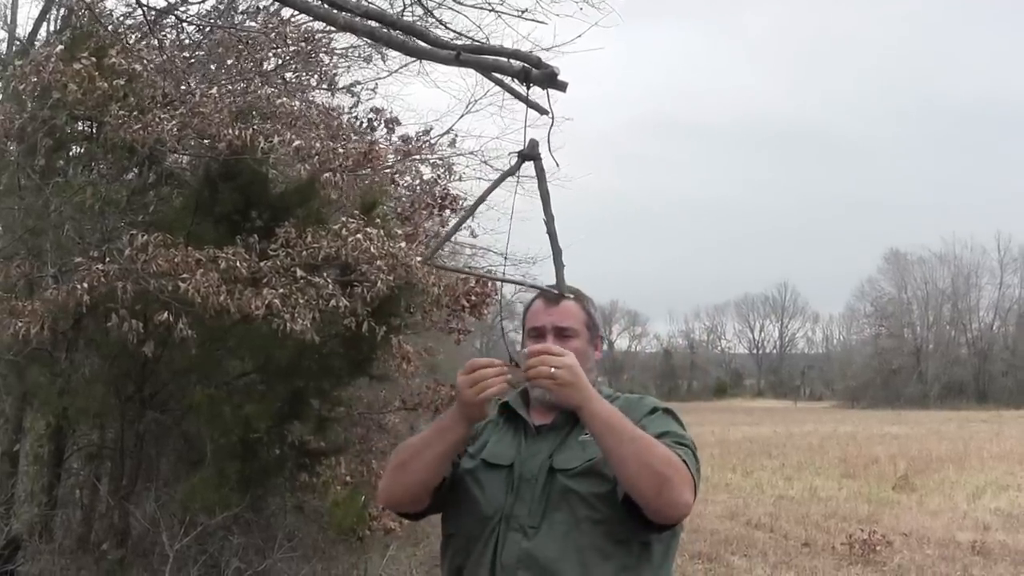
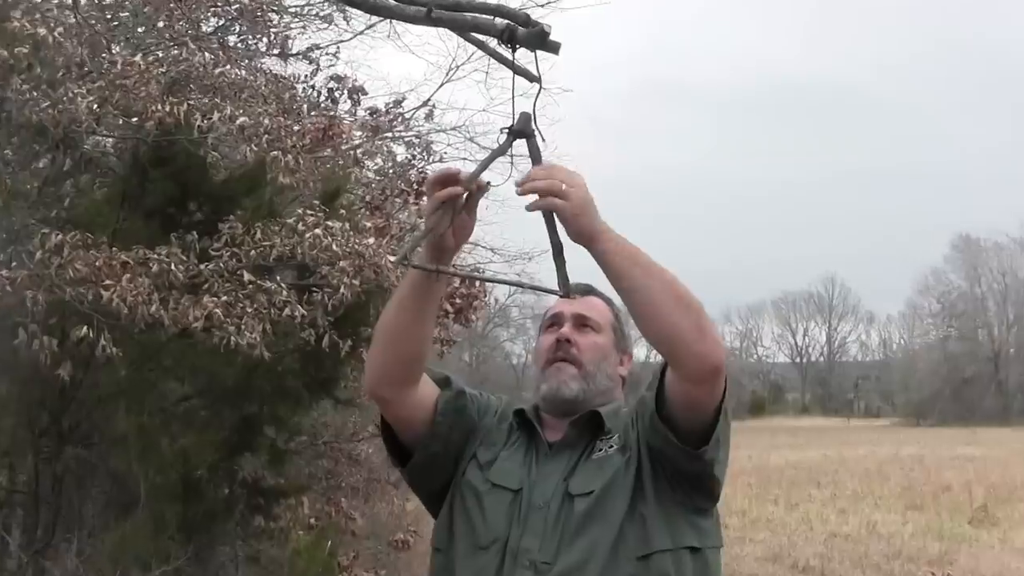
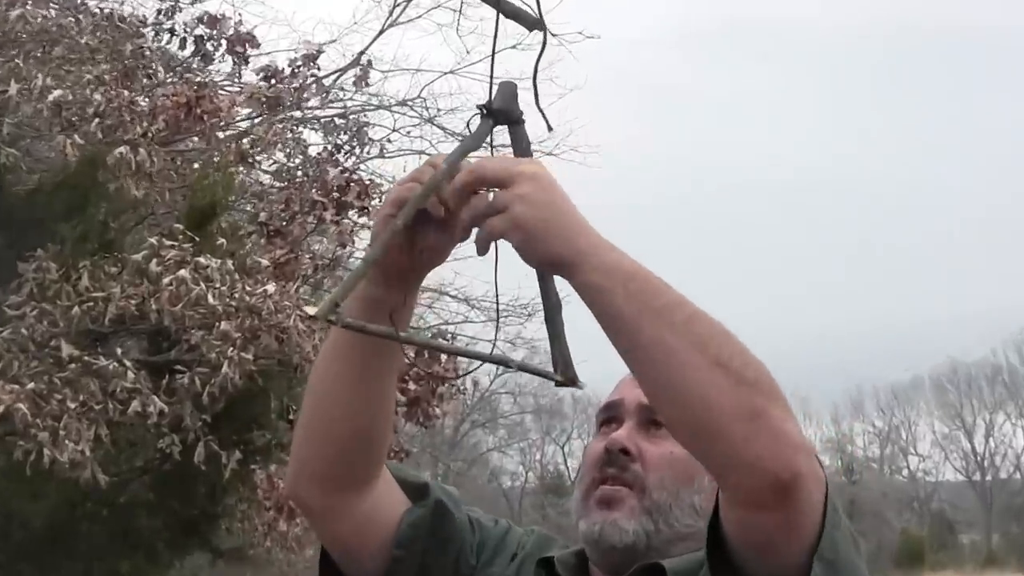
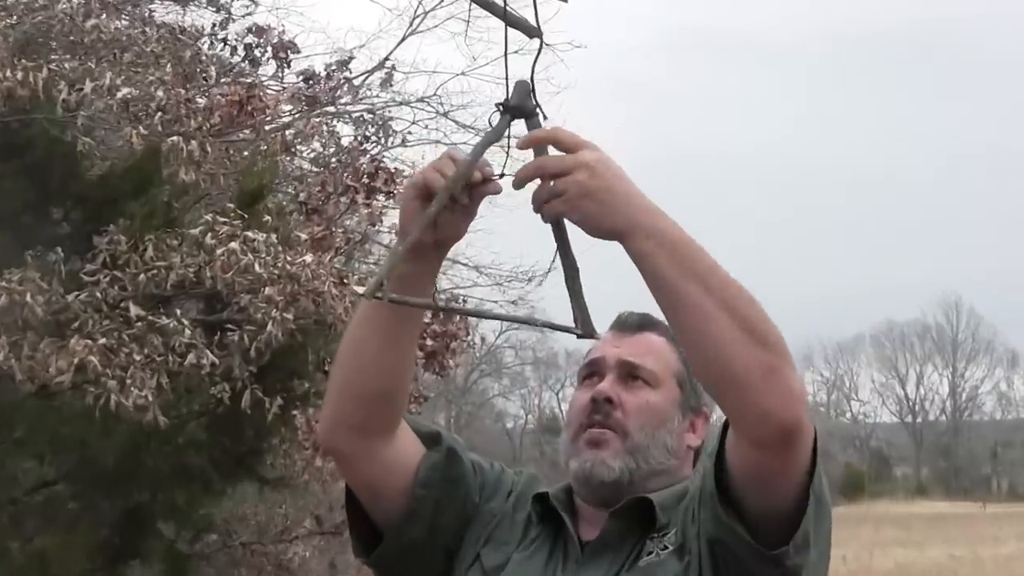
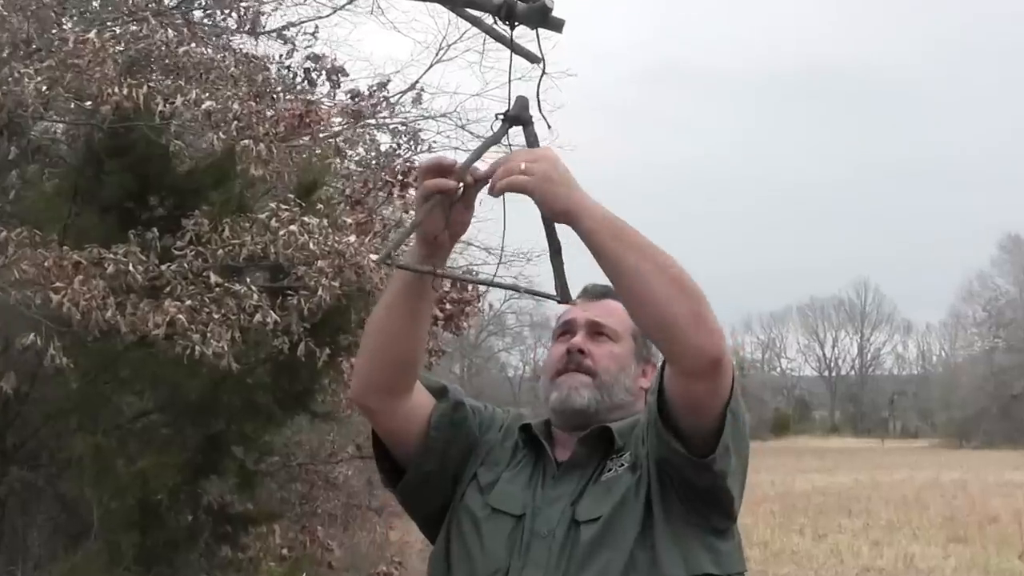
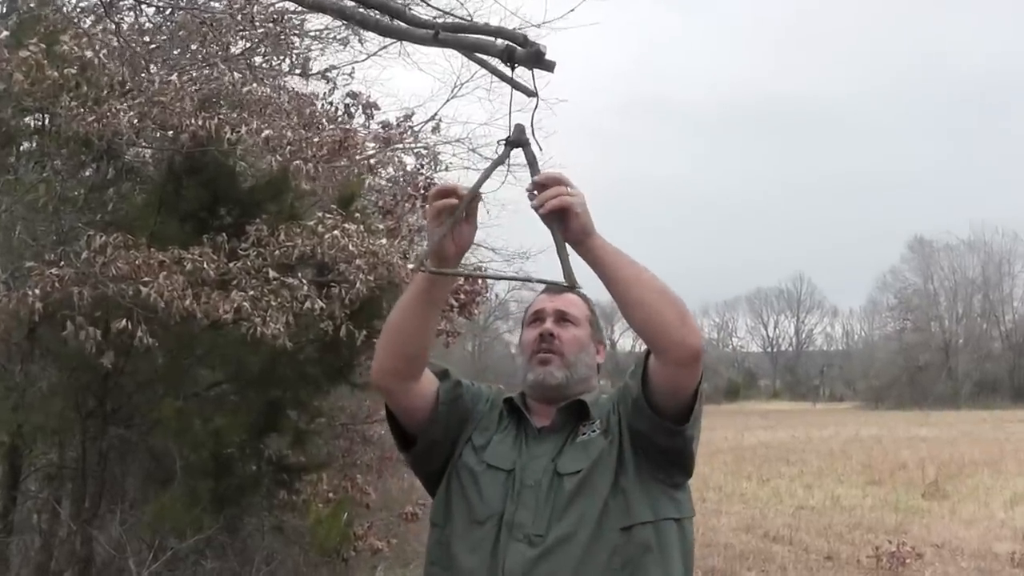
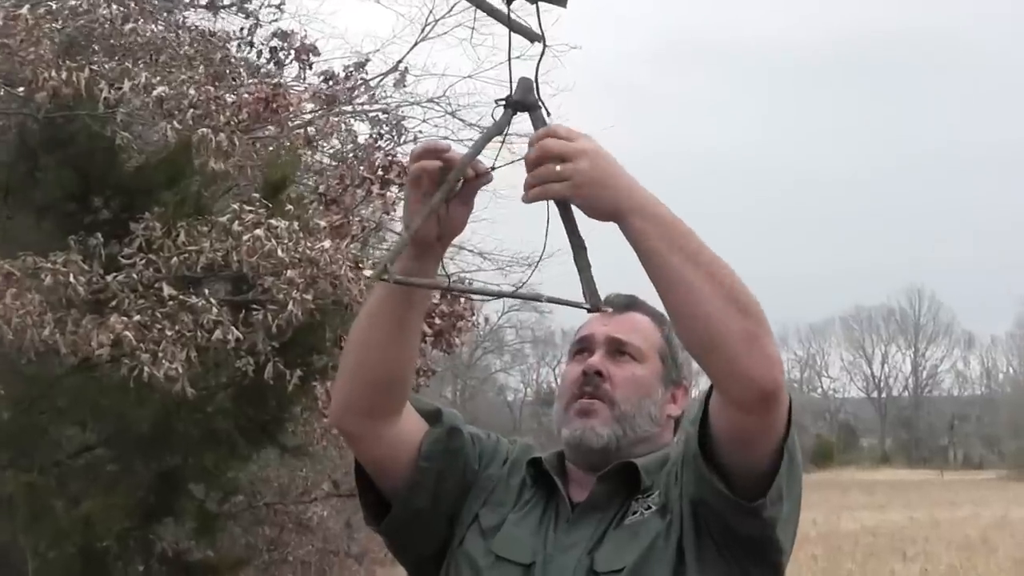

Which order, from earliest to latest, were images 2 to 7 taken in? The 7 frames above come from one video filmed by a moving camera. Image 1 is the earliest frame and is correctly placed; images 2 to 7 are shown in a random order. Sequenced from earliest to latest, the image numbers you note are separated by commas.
6, 2, 5, 7, 4, 3
